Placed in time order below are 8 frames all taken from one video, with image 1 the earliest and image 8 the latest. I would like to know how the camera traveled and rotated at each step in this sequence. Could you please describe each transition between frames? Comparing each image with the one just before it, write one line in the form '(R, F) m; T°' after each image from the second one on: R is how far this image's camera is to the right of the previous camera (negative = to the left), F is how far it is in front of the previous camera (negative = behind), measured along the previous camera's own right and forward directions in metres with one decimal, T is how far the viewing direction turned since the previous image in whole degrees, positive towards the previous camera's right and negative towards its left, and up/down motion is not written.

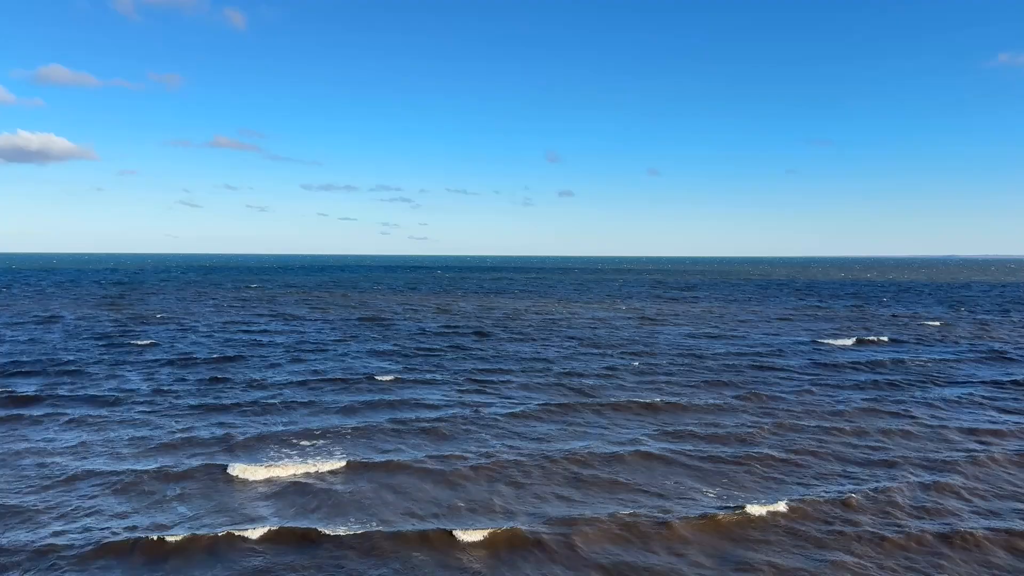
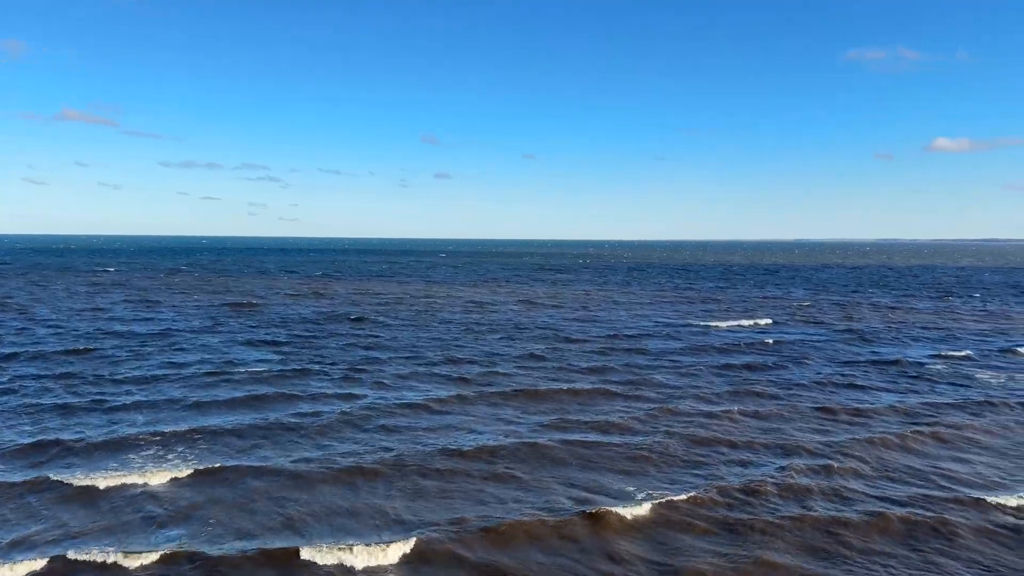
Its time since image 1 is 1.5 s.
(-0.1, +0.5) m; +9°
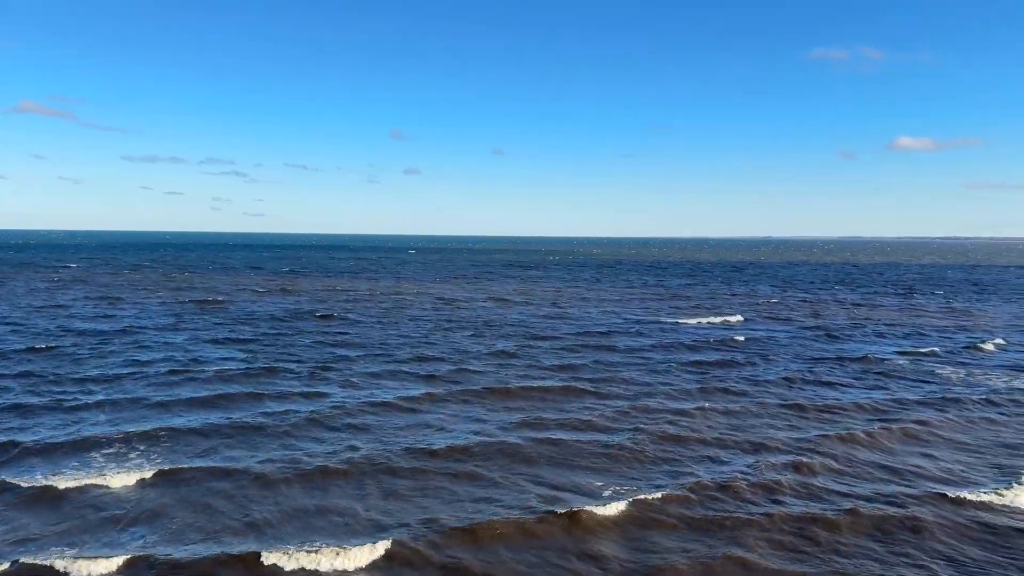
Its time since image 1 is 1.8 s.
(+0.5, -1.2) m; -19°
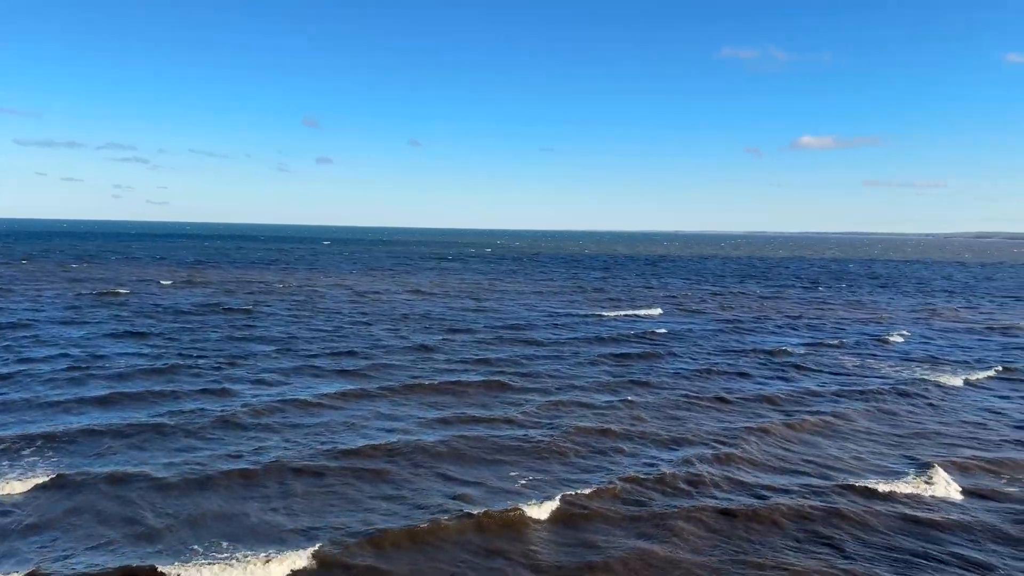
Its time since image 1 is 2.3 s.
(-0.1, +0.3) m; +6°
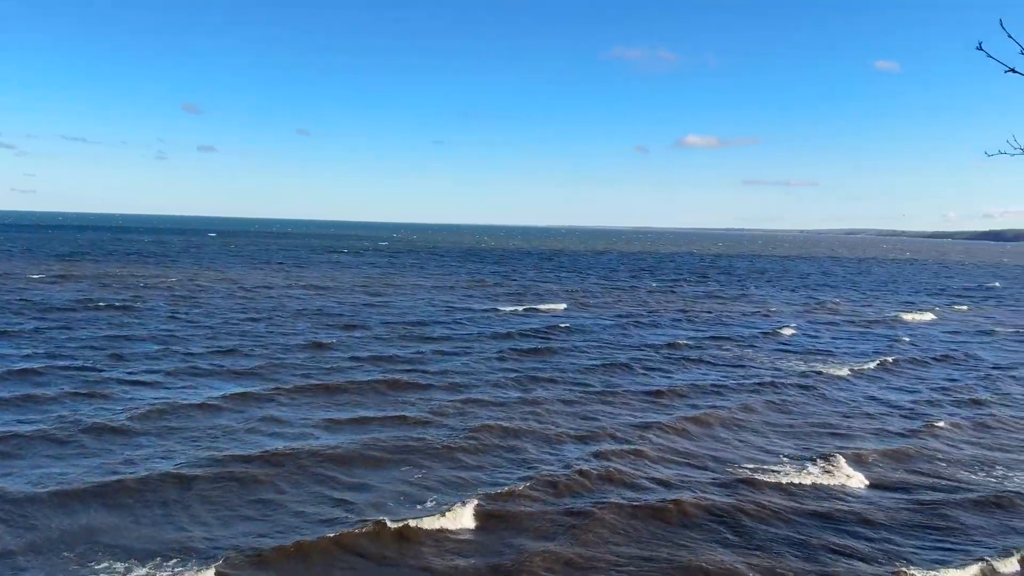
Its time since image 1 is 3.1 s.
(-0.2, +0.5) m; +7°
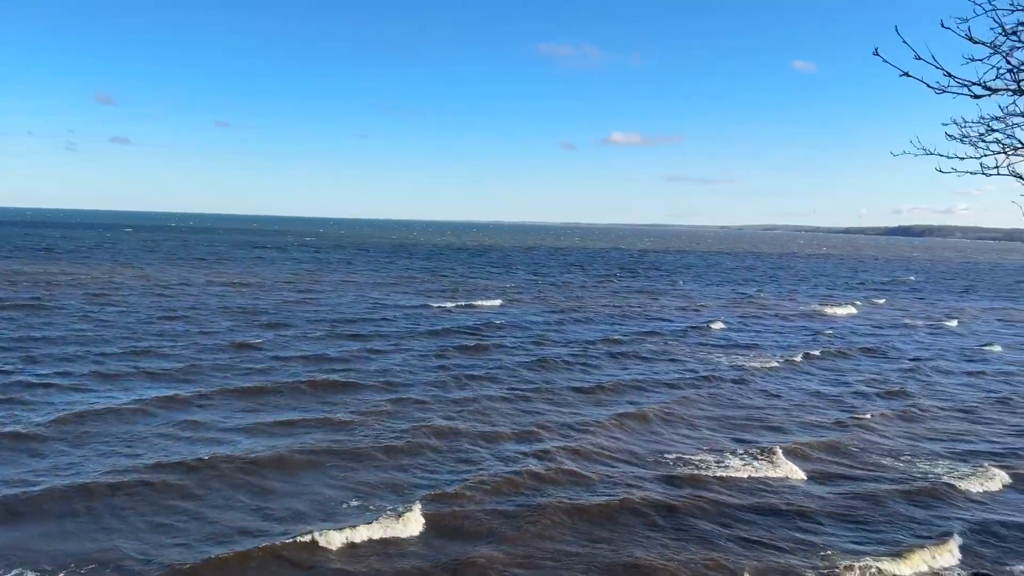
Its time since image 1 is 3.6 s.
(-0.2, +0.3) m; +5°
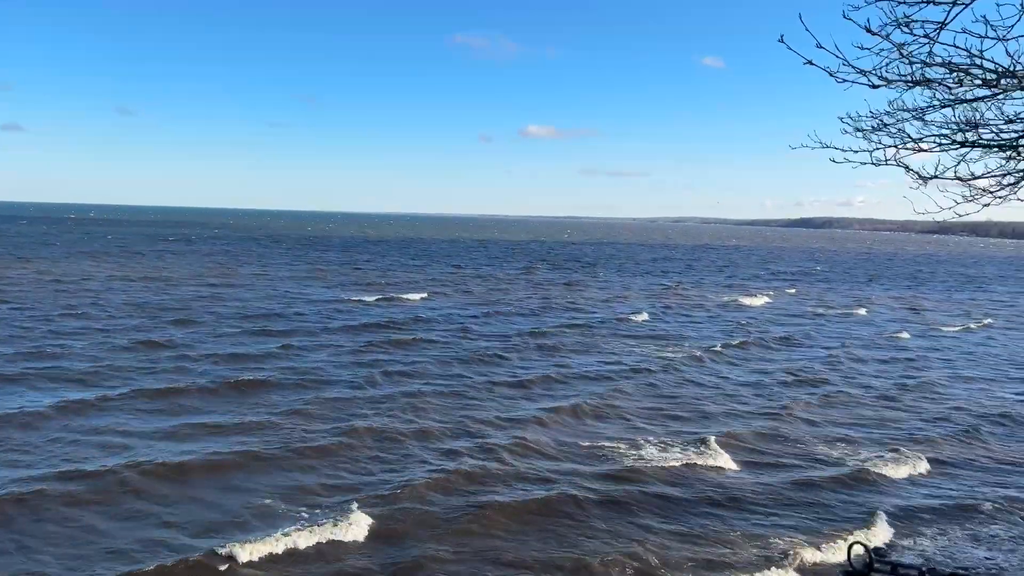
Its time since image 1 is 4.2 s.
(-0.3, +0.2) m; +6°
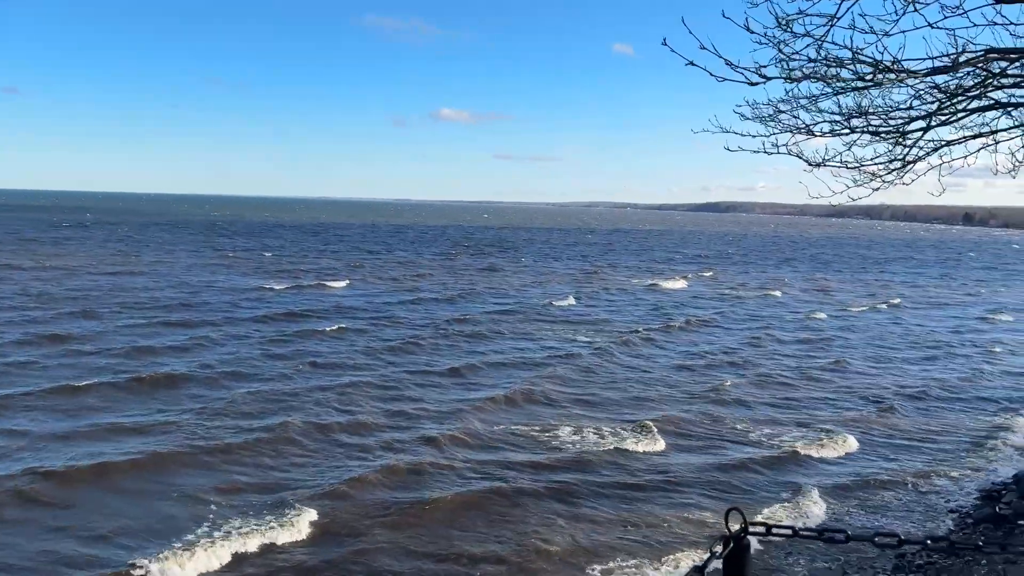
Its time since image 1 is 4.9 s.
(-0.3, +0.2) m; +6°
